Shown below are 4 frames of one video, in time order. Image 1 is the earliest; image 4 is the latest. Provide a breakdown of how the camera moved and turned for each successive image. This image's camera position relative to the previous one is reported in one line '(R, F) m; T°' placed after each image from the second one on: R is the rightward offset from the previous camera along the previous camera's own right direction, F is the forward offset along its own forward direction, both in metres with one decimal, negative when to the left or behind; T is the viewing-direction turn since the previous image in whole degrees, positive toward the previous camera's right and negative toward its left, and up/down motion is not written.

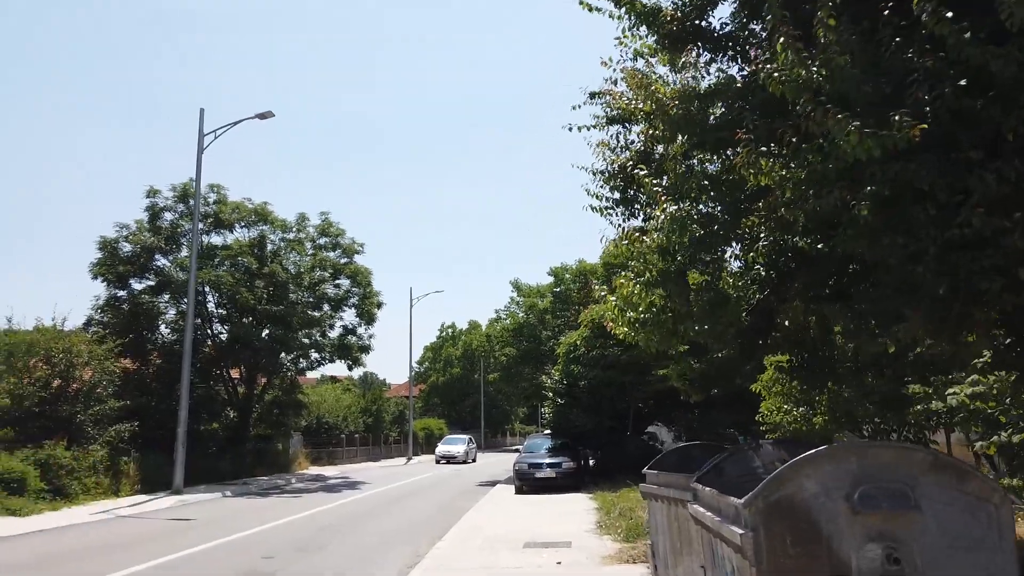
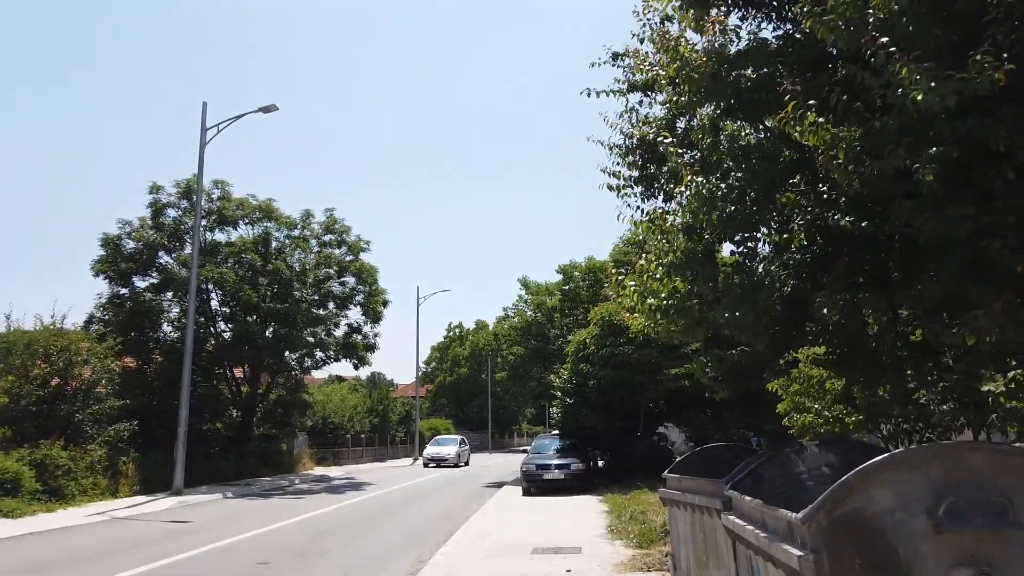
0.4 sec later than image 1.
(0.0, +0.5) m; -1°
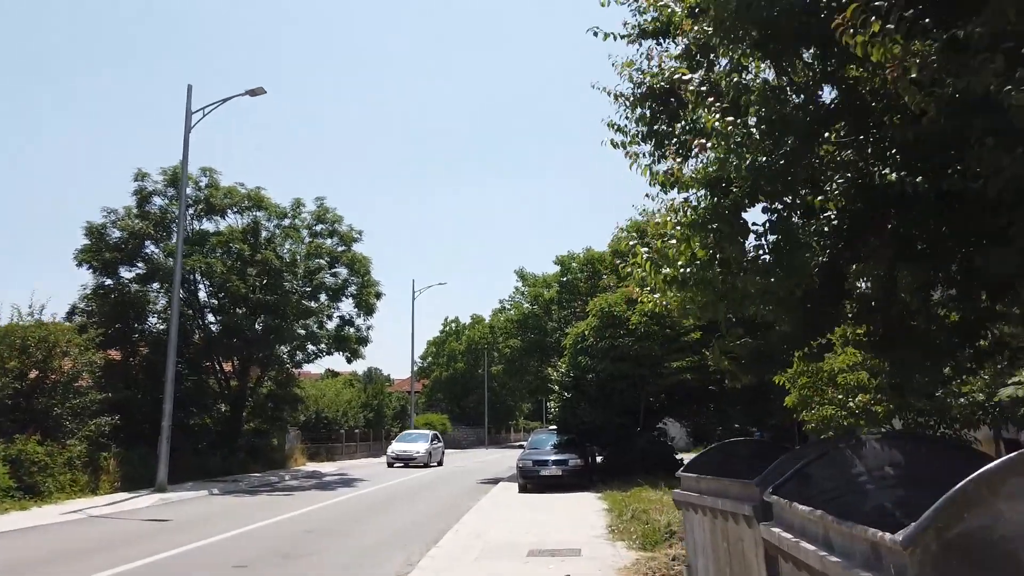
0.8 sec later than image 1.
(0.0, +0.7) m; 0°
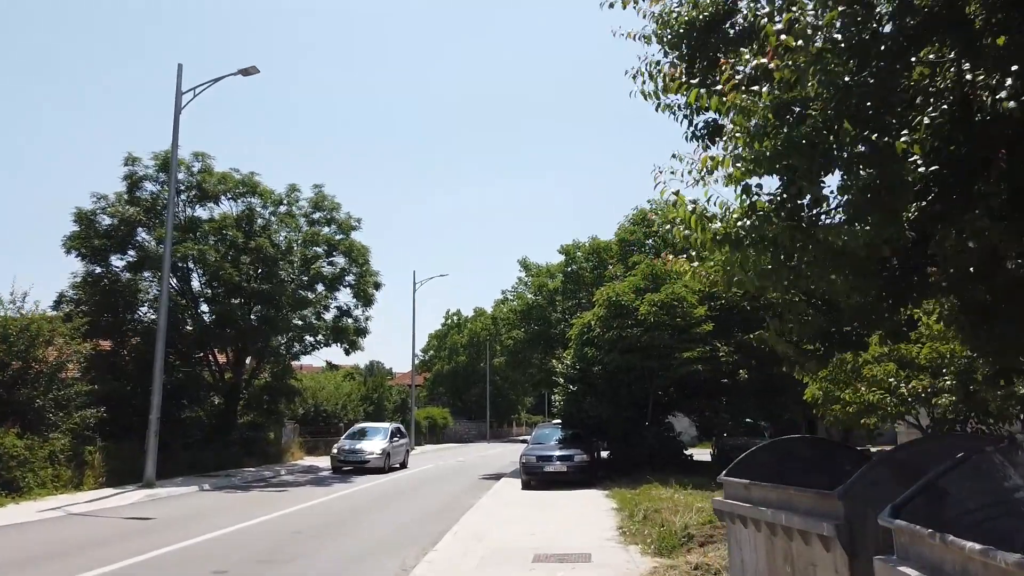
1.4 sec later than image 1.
(0.0, +0.8) m; 0°
